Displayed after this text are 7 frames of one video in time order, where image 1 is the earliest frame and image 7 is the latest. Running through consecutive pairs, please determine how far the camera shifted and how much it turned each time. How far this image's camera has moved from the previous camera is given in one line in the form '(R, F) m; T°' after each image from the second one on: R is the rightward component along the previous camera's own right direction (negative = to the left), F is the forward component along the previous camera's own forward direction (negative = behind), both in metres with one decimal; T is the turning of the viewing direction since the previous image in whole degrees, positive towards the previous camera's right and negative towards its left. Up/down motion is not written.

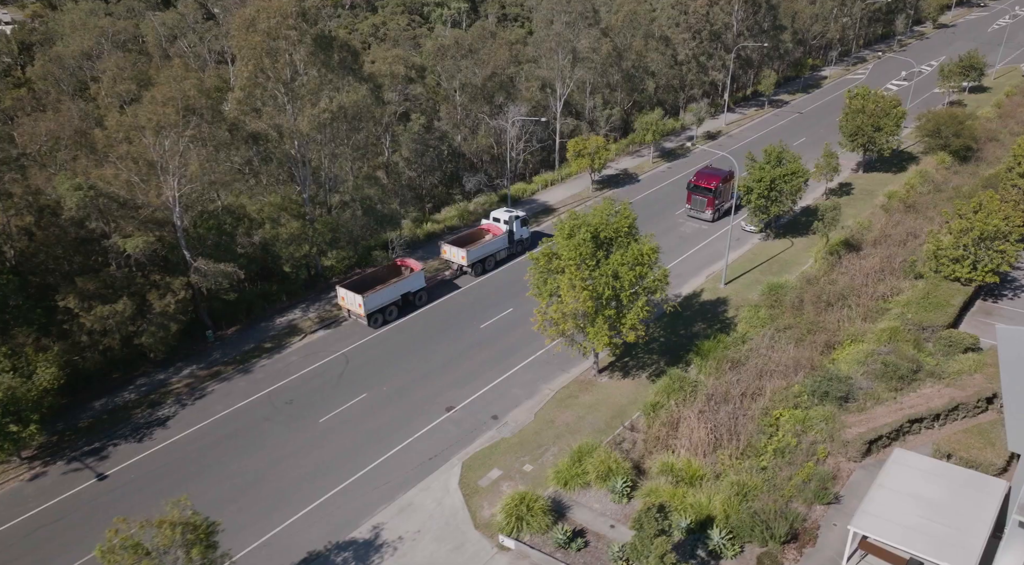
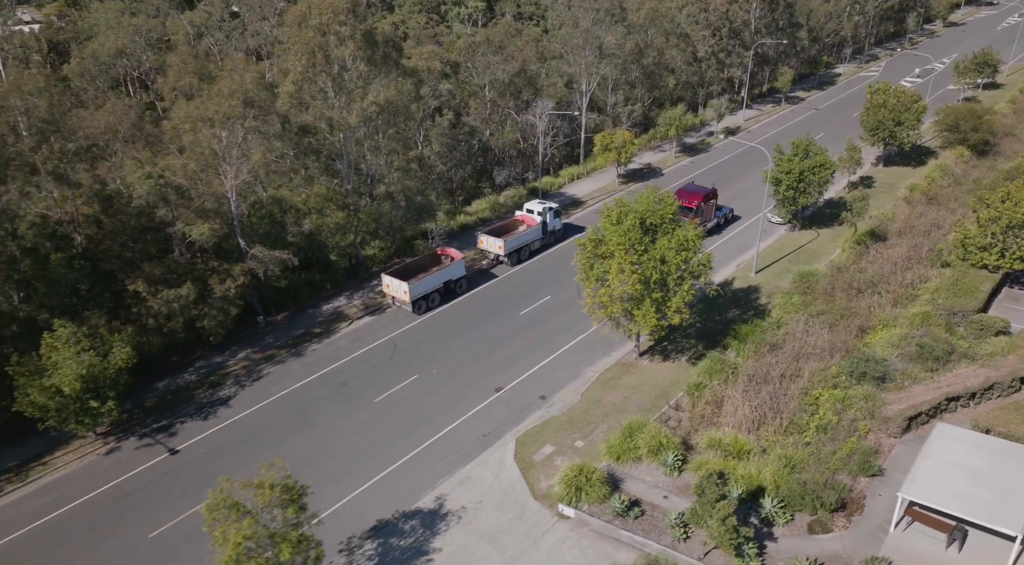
(-2.0, -1.4) m; 0°
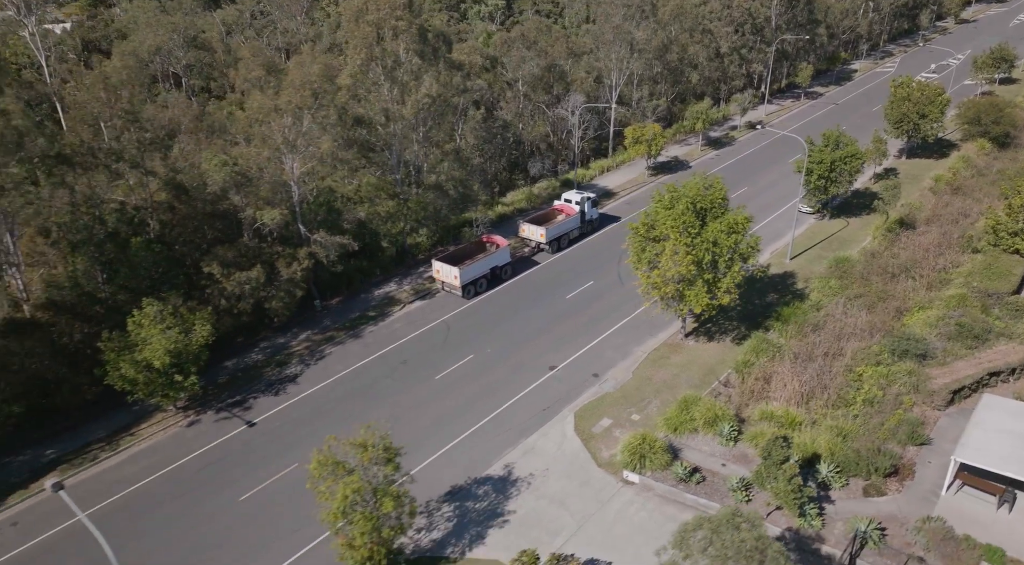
(-2.4, -1.6) m; 0°
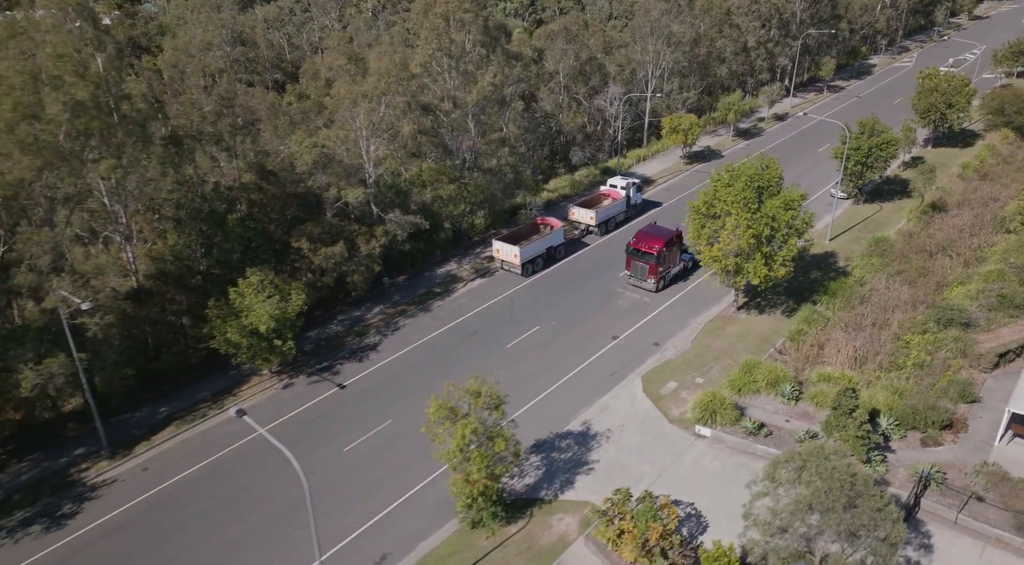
(-3.1, -2.5) m; 0°
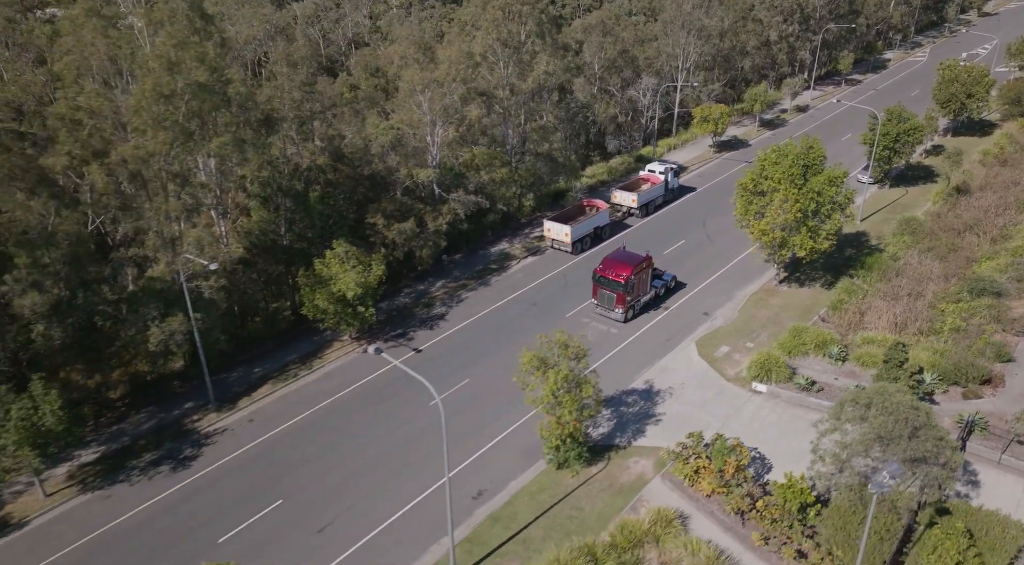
(-3.0, -2.8) m; 0°
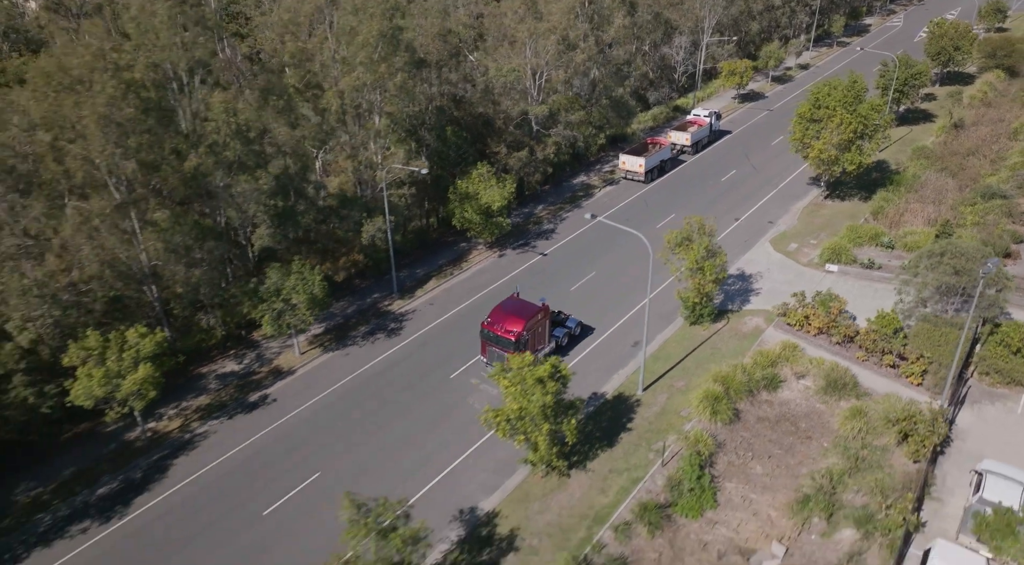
(-8.9, -8.4) m; +3°
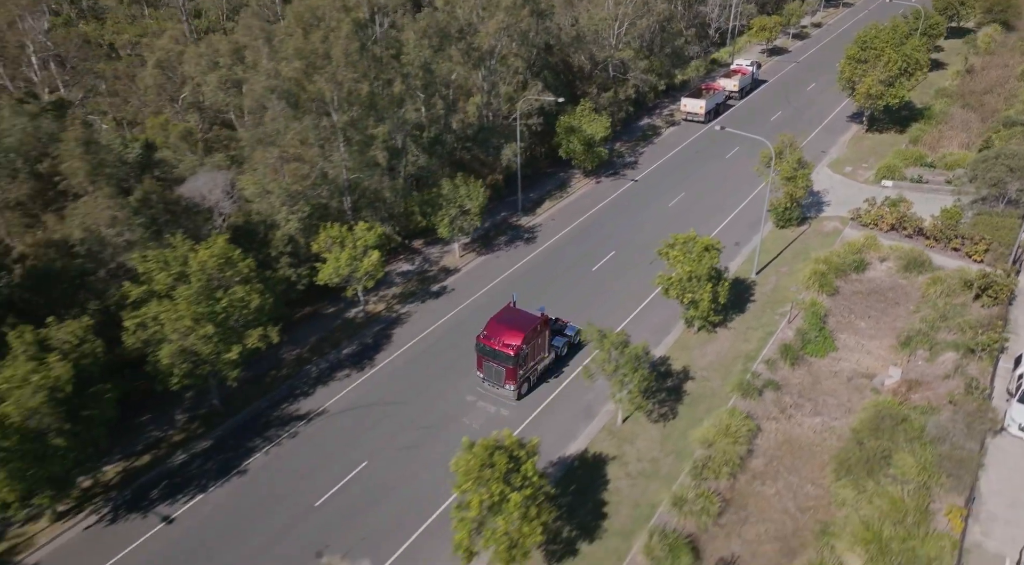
(-8.3, -7.2) m; +2°
